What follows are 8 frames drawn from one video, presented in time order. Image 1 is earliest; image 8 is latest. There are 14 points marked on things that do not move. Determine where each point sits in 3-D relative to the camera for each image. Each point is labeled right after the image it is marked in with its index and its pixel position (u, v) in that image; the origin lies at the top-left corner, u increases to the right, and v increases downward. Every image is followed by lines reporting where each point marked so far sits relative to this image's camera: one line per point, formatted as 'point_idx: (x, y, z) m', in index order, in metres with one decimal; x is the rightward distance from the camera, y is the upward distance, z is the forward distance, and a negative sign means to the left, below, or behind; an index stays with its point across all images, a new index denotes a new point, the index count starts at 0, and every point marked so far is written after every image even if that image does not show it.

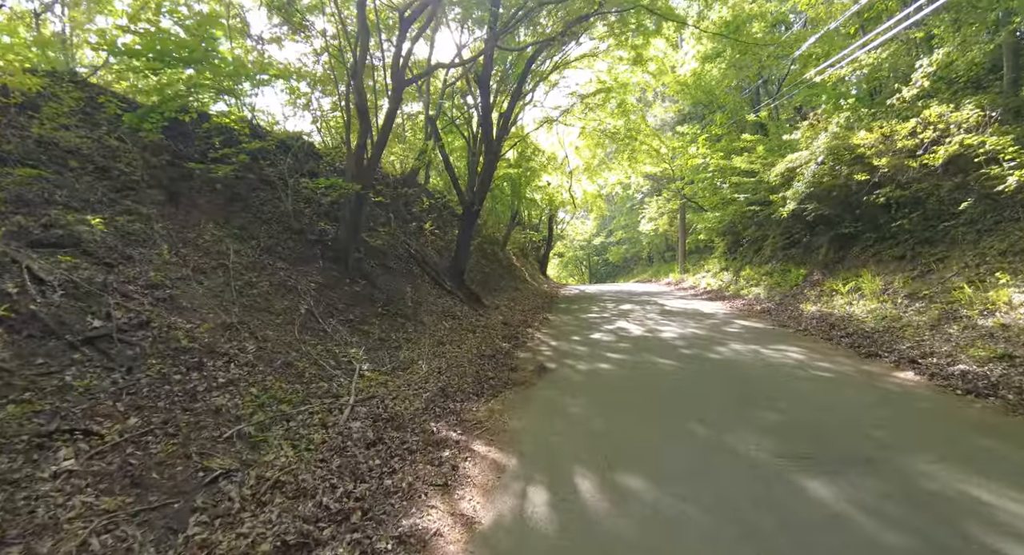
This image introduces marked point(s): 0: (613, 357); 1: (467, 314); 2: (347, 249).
0: (+1.8, -1.4, +8.1) m
1: (-1.1, -0.9, +10.7) m
2: (-3.2, +0.6, +8.8) m
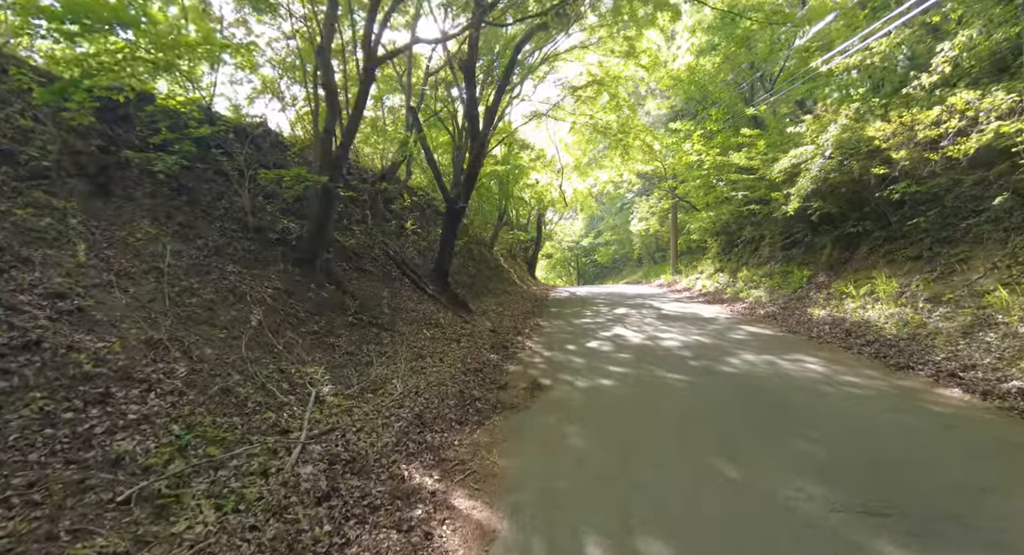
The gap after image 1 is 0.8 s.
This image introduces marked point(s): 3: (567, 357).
0: (+1.6, -1.5, +7.2) m
1: (-1.3, -0.9, +9.7) m
2: (-3.4, +0.5, +7.7) m
3: (+1.0, -1.5, +8.3) m
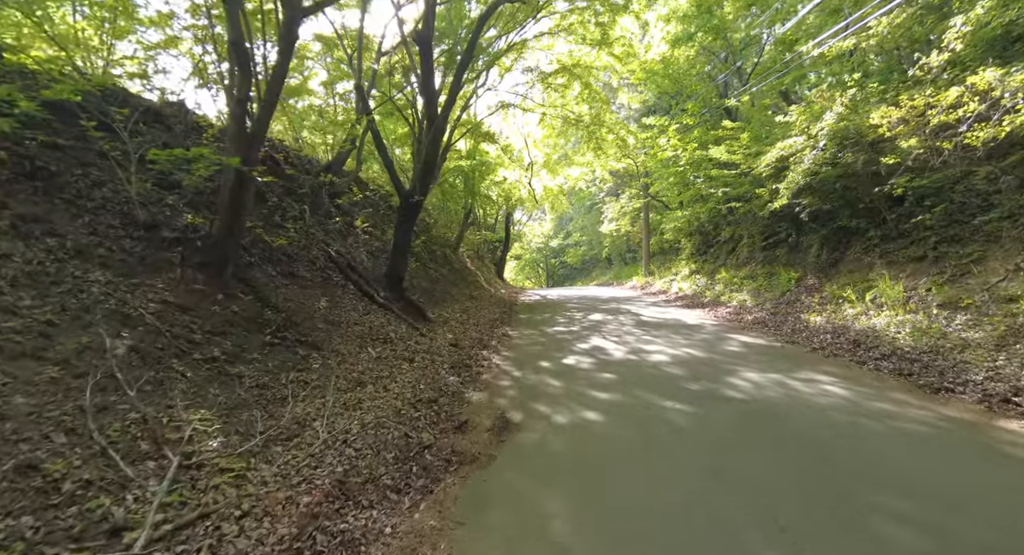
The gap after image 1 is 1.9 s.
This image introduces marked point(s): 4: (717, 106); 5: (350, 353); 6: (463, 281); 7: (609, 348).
0: (+1.1, -1.6, +5.9) m
1: (-2.0, -1.0, +8.2) m
2: (-3.9, +0.4, +6.1) m
3: (+0.4, -1.5, +7.0) m
4: (+8.0, +6.7, +17.7) m
5: (-2.4, -1.1, +6.7) m
6: (-1.8, -0.1, +17.6) m
7: (+1.9, -1.4, +8.9) m
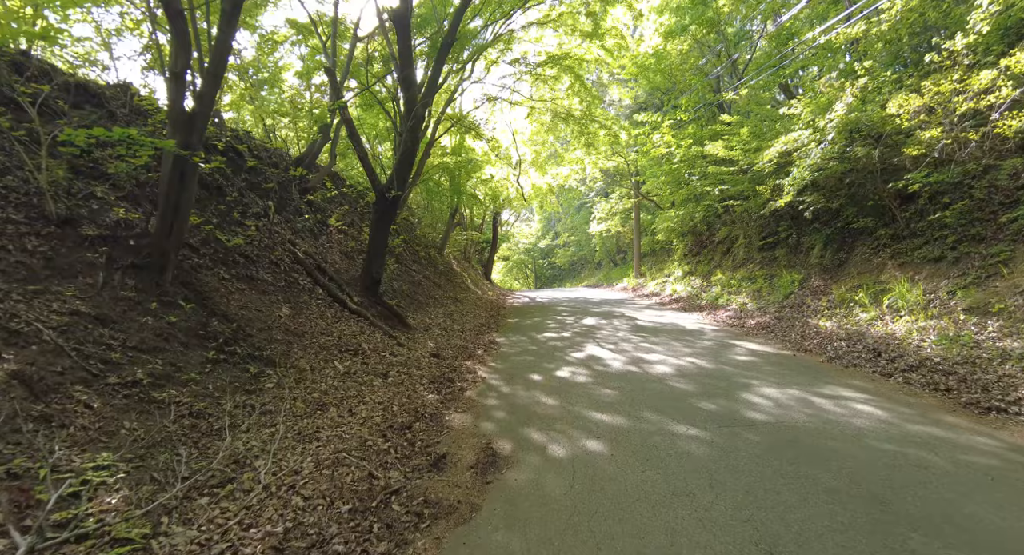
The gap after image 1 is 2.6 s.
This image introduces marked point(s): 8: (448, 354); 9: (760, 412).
0: (+1.0, -1.6, +5.1) m
1: (-2.2, -1.1, +7.4) m
2: (-4.0, +0.3, +5.2) m
3: (+0.3, -1.6, +6.1) m
4: (+7.5, +6.6, +17.1) m
5: (-2.5, -1.2, +5.8) m
6: (-2.3, -0.2, +16.7) m
7: (+1.7, -1.4, +8.1) m
8: (-1.2, -1.4, +8.2) m
9: (+2.9, -1.5, +5.3) m
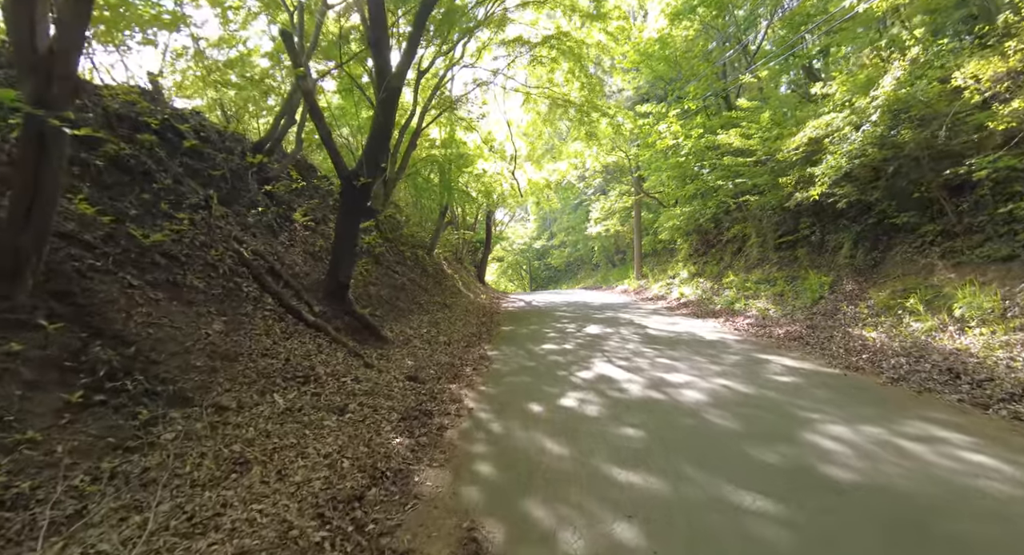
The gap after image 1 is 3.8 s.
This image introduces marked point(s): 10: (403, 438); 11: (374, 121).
0: (+0.9, -1.7, +3.7) m
1: (-2.3, -1.2, +5.9) m
2: (-4.1, +0.2, +3.7) m
3: (+0.2, -1.7, +4.7) m
4: (+7.3, +6.5, +15.8) m
5: (-2.6, -1.2, +4.4) m
6: (-2.5, -0.3, +15.3) m
7: (+1.6, -1.5, +6.7) m
8: (-1.3, -1.5, +6.7) m
9: (+2.8, -1.6, +3.9) m
10: (-1.1, -1.6, +4.7) m
11: (-2.3, +2.6, +7.5) m
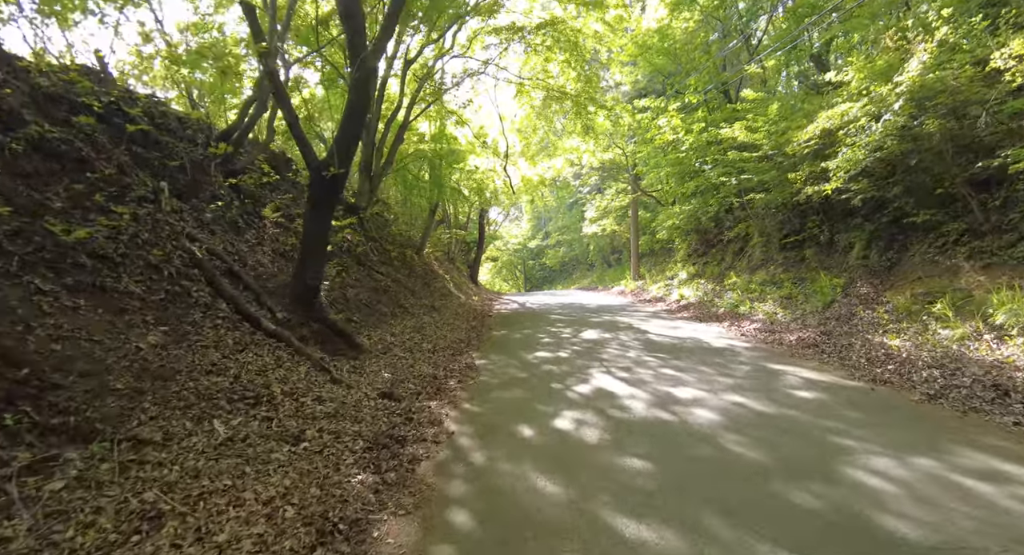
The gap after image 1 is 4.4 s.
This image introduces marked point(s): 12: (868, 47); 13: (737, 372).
0: (+0.8, -1.7, +3.0) m
1: (-2.4, -1.2, +5.2) m
2: (-4.2, +0.2, +2.9) m
3: (+0.1, -1.7, +4.0) m
4: (+7.1, +6.5, +15.2) m
5: (-2.7, -1.3, +3.6) m
6: (-2.7, -0.3, +14.5) m
7: (+1.4, -1.5, +6.0) m
8: (-1.4, -1.5, +6.0) m
9: (+2.7, -1.6, +3.2) m
10: (-1.3, -1.7, +3.9) m
11: (-2.4, +2.5, +6.7) m
12: (+6.9, +4.5, +8.8) m
13: (+3.5, -1.5, +7.1) m
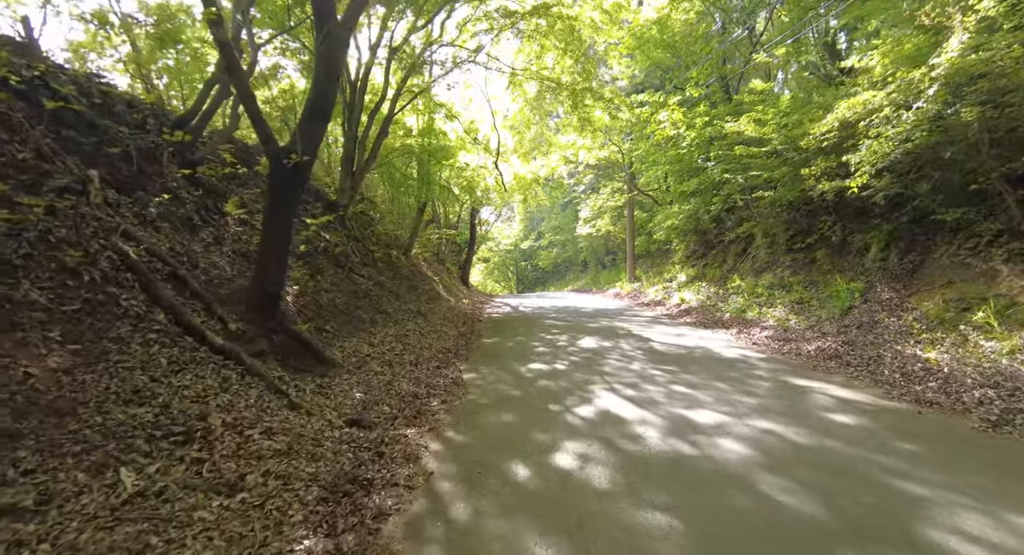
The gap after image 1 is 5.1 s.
0: (+0.8, -1.8, +2.2) m
1: (-2.5, -1.3, +4.3) m
2: (-4.2, +0.1, +2.0) m
3: (0.0, -1.8, +3.1) m
4: (+6.8, +6.4, +14.4) m
5: (-2.8, -1.3, +2.7) m
6: (-2.9, -0.4, +13.6) m
7: (+1.3, -1.6, +5.1) m
8: (-1.5, -1.5, +5.1) m
9: (+2.6, -1.7, +2.4) m
10: (-1.3, -1.7, +3.1) m
11: (-2.5, +2.5, +5.8) m
12: (+6.8, +4.4, +8.1) m
13: (+3.4, -1.5, +6.3) m
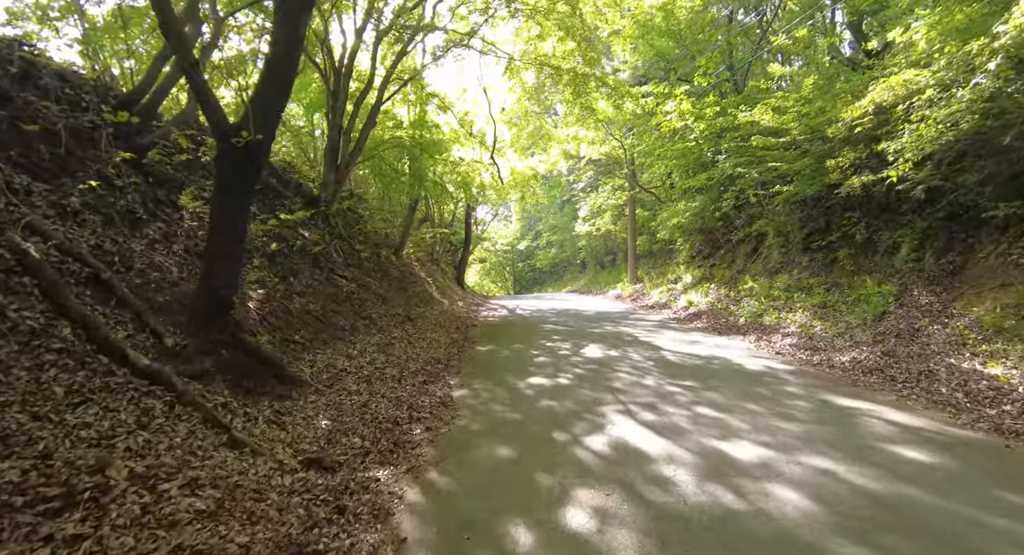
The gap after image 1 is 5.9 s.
0: (+0.8, -1.8, +1.2) m
1: (-2.5, -1.3, +3.3) m
2: (-4.2, +0.1, +1.0) m
3: (0.0, -1.8, +2.2) m
4: (+6.7, +6.4, +13.6) m
5: (-2.8, -1.4, +1.7) m
6: (-3.0, -0.5, +12.6) m
7: (+1.3, -1.6, +4.2) m
8: (-1.5, -1.6, +4.2) m
9: (+2.6, -1.7, +1.4) m
10: (-1.3, -1.8, +2.1) m
11: (-2.6, +2.4, +4.8) m
12: (+6.7, +4.4, +7.2) m
13: (+3.3, -1.6, +5.4) m
